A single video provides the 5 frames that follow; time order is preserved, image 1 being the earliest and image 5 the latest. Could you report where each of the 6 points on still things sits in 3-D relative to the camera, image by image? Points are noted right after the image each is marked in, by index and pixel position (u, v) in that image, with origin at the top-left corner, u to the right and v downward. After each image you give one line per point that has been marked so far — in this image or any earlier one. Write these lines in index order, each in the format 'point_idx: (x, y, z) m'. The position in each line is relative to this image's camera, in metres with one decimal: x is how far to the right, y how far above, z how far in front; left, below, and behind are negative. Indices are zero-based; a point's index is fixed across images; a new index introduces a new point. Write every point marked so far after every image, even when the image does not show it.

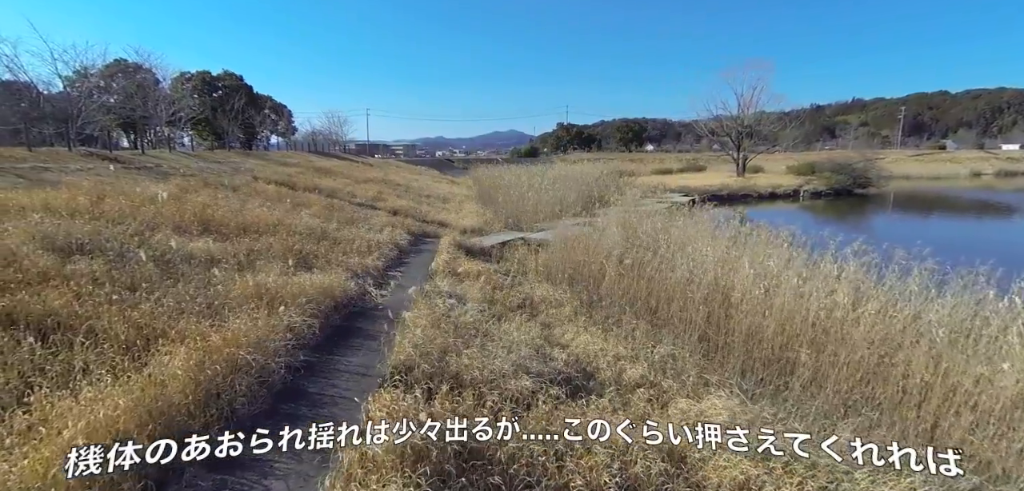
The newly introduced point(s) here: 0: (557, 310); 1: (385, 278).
0: (+0.3, -0.5, +4.2) m
1: (-0.9, -0.2, +3.9) m
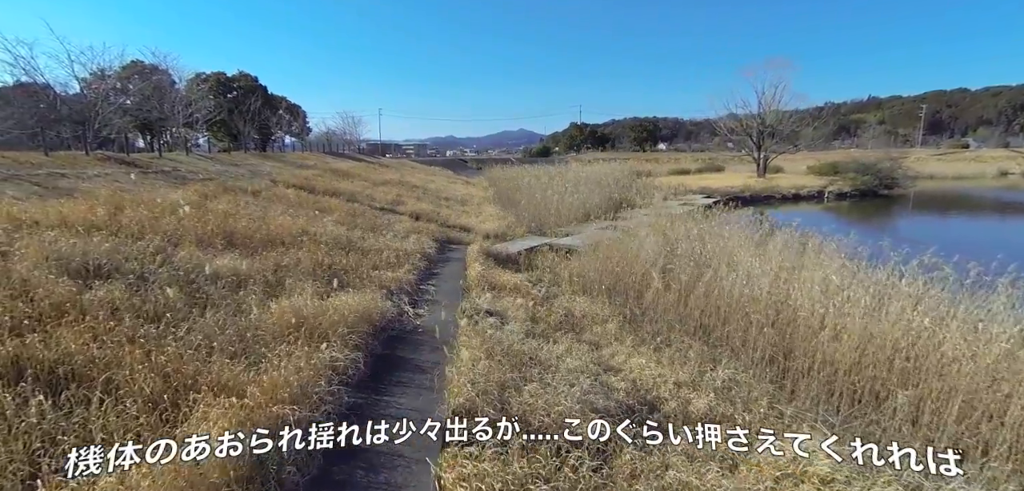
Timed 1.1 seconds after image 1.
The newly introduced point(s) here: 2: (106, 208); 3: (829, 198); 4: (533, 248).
0: (+0.6, -0.6, +3.9) m
1: (-0.6, -0.3, +3.6) m
2: (-2.8, +0.3, +3.8) m
3: (+10.2, +1.5, +17.7) m
4: (+0.3, 0.0, +7.0) m
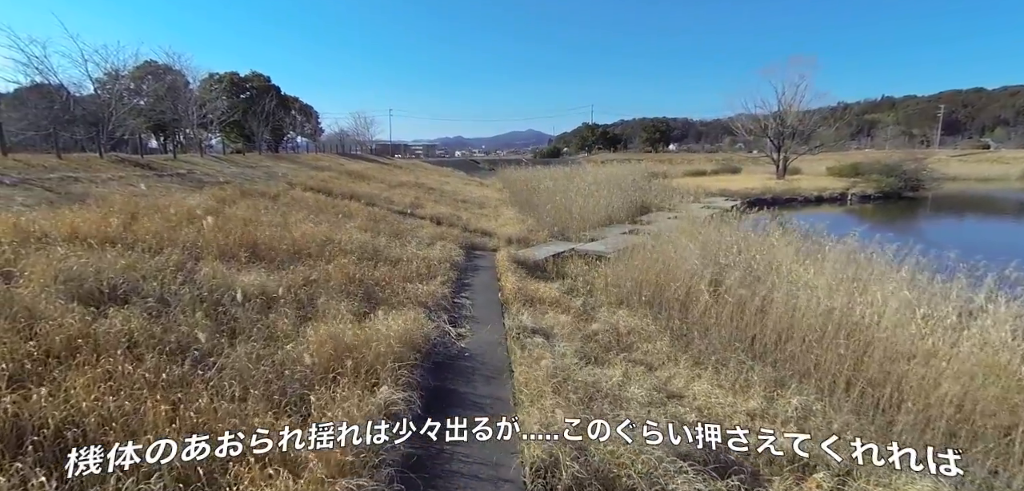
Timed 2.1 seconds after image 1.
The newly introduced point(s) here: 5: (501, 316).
0: (+0.9, -0.7, +3.6) m
1: (-0.3, -0.4, +3.4) m
2: (-2.5, +0.2, +3.5) m
3: (+10.7, +1.4, +17.2) m
4: (+0.6, -0.1, +6.7) m
5: (-0.1, -0.4, +3.3) m
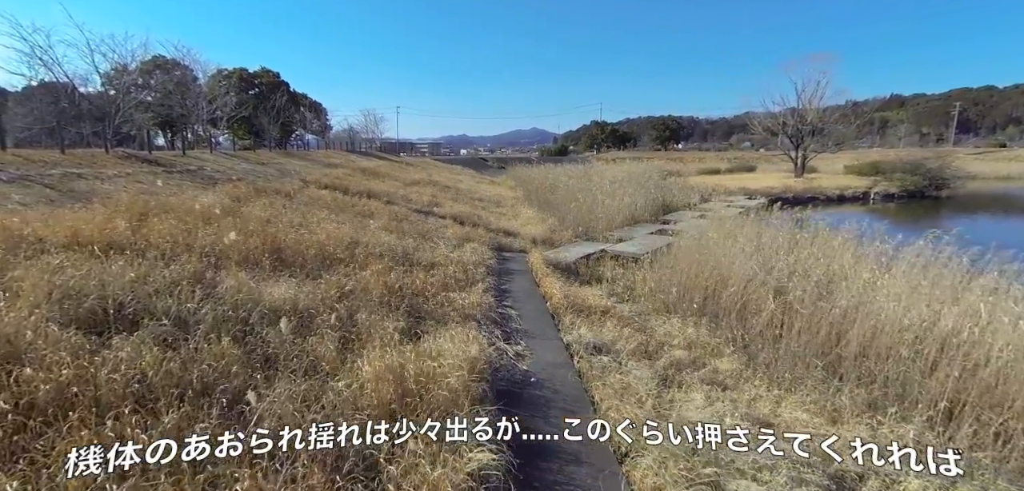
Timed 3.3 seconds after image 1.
0: (+1.2, -0.7, +3.2) m
1: (0.0, -0.4, +3.0) m
2: (-2.2, +0.2, +3.1) m
3: (+11.1, +1.4, +16.8) m
4: (+0.9, -0.1, +6.4) m
5: (+0.2, -0.5, +2.9) m
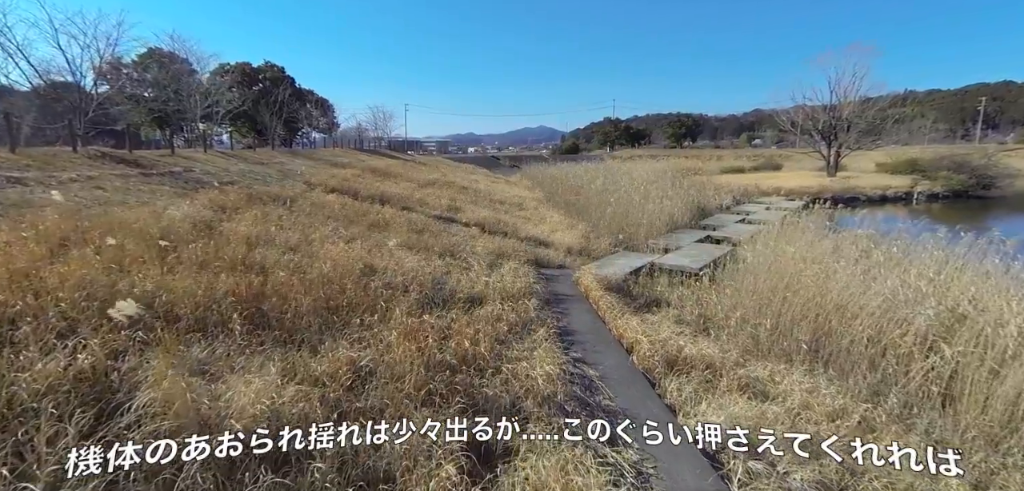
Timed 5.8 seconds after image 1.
0: (+1.6, -0.8, +2.2) m
1: (+0.3, -0.6, +2.0) m
2: (-1.9, 0.0, +2.2) m
3: (+11.7, +1.3, +15.7) m
4: (+1.3, -0.3, +5.4) m
5: (+0.6, -0.6, +2.0) m
